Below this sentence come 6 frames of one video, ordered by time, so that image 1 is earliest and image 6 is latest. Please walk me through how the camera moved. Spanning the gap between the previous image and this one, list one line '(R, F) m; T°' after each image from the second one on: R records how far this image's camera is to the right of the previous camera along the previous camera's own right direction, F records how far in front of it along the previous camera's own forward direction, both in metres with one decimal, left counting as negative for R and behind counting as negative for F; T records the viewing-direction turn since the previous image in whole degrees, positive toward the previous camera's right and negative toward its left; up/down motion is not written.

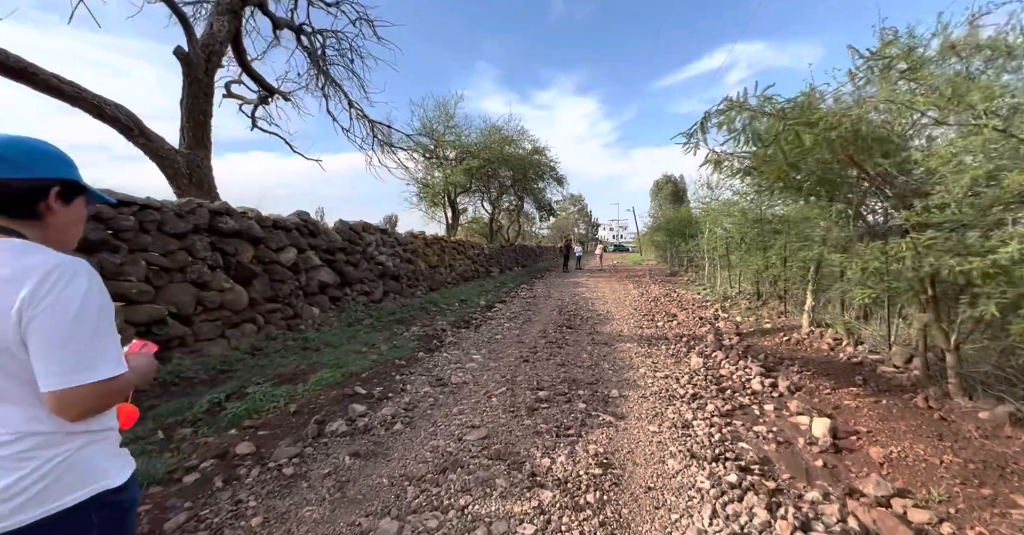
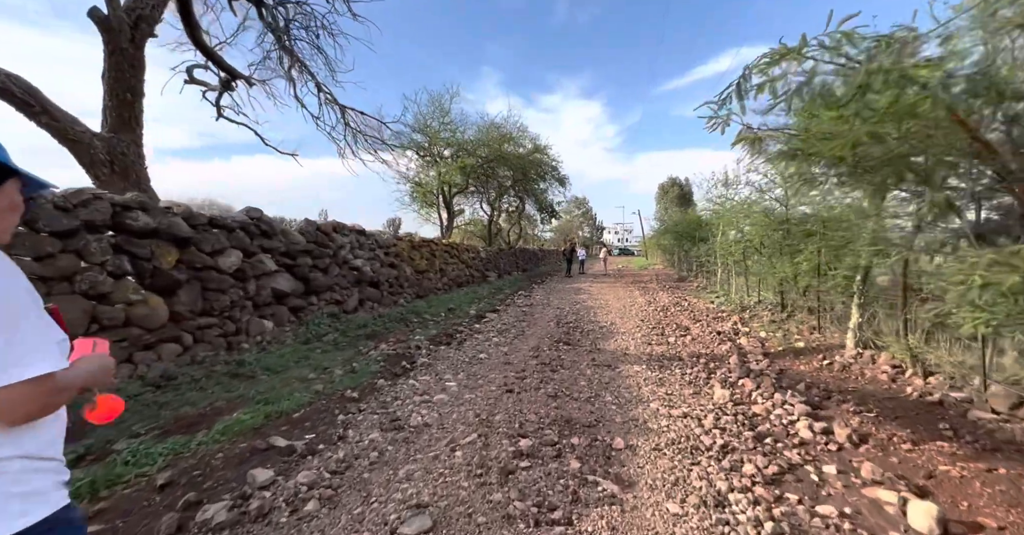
(+0.2, +0.9) m; -1°
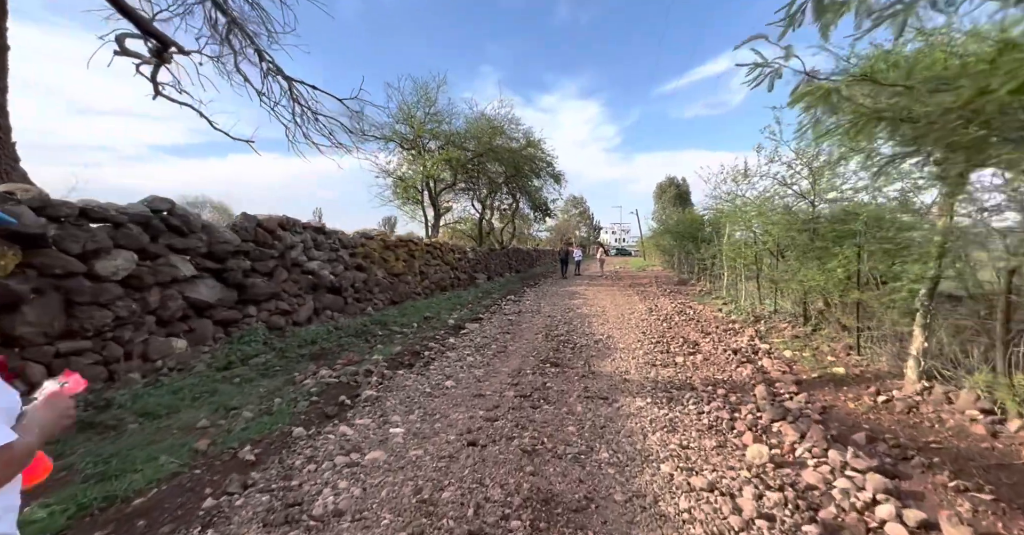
(+0.2, +1.0) m; 0°
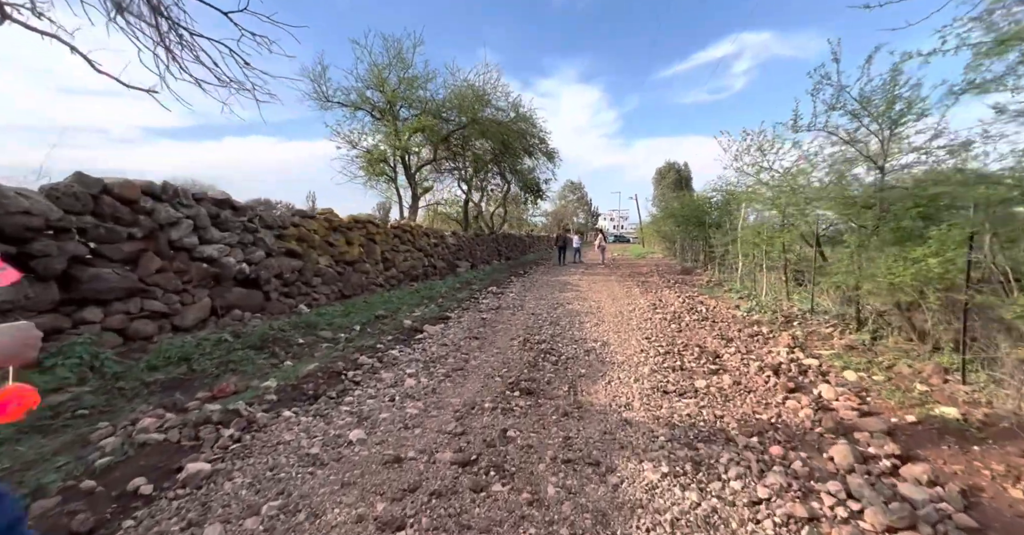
(+0.4, +1.5) m; 0°
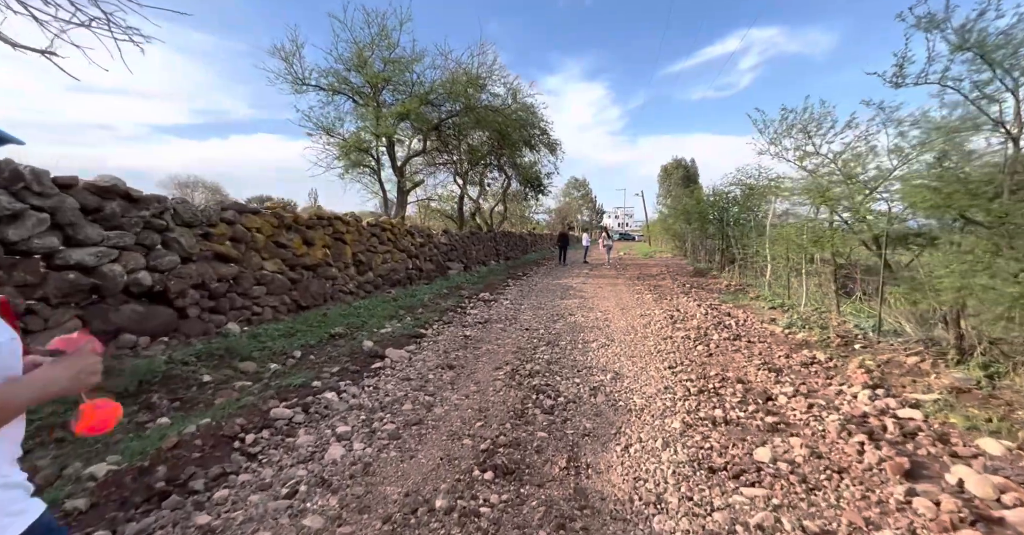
(+0.2, +1.2) m; -1°
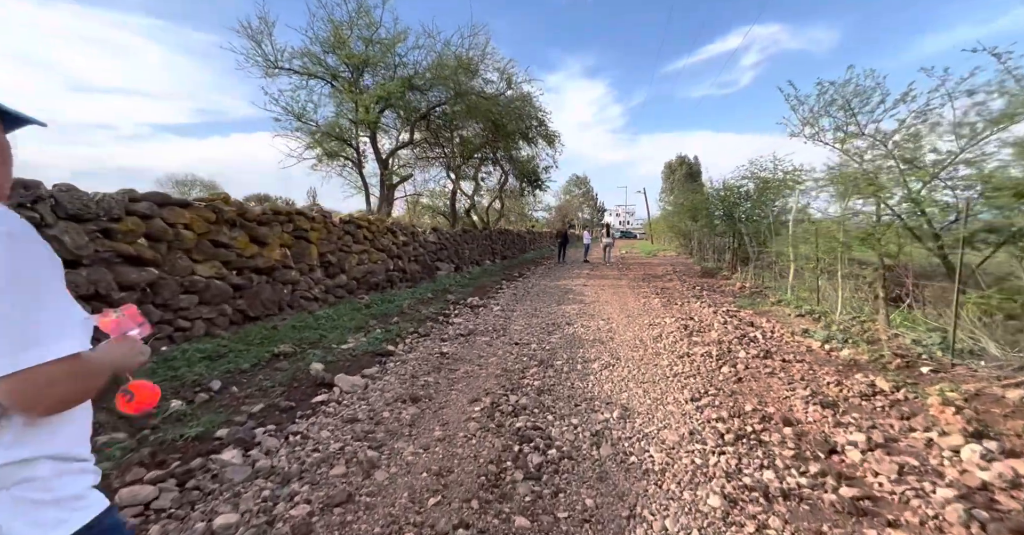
(+0.2, +0.9) m; 0°
